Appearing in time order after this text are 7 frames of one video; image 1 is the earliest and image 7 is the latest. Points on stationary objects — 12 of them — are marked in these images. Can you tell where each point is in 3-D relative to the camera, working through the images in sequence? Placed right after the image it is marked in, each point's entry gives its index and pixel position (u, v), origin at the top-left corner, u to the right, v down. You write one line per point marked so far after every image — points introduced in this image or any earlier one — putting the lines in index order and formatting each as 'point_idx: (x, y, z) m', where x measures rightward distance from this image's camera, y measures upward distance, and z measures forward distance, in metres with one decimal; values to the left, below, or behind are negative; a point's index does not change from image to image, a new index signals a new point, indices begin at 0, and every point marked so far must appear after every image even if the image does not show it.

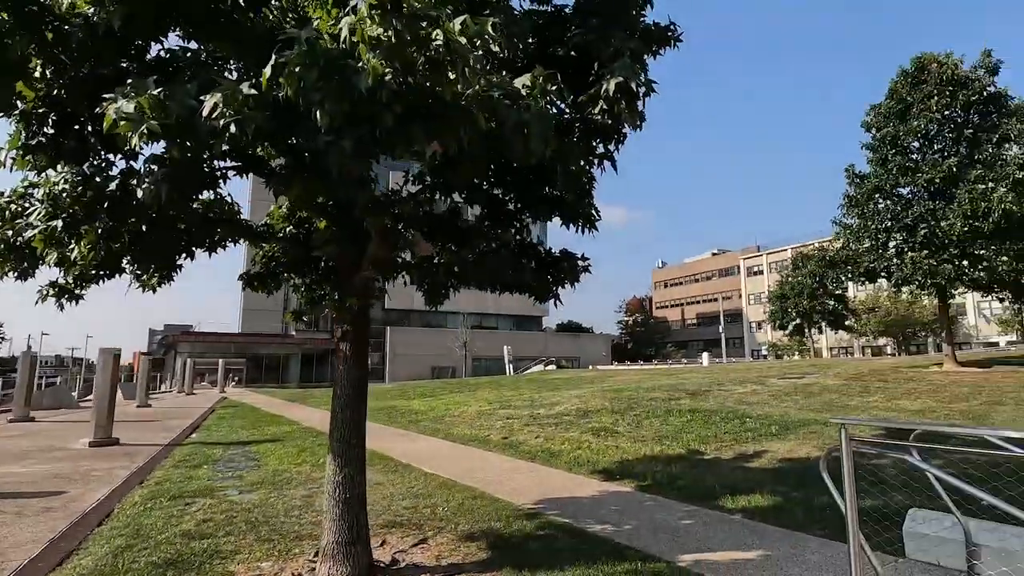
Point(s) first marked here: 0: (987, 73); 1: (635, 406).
0: (+11.9, +5.3, +14.3) m
1: (+2.5, -2.4, +11.7) m
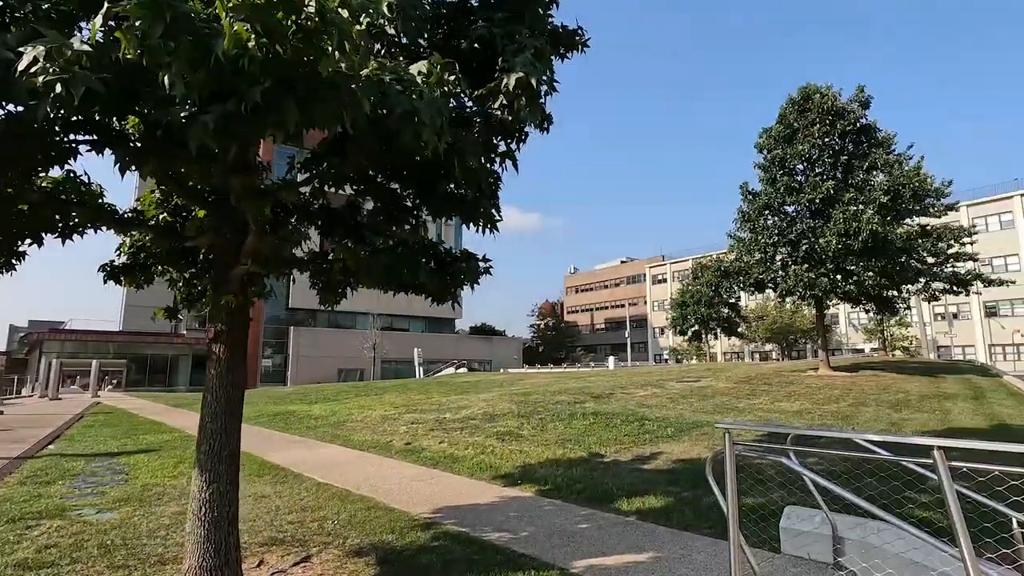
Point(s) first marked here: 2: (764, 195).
0: (+9.6, +5.0, +15.8) m
1: (+0.6, -2.5, +11.8) m
2: (+7.3, +2.7, +16.5) m
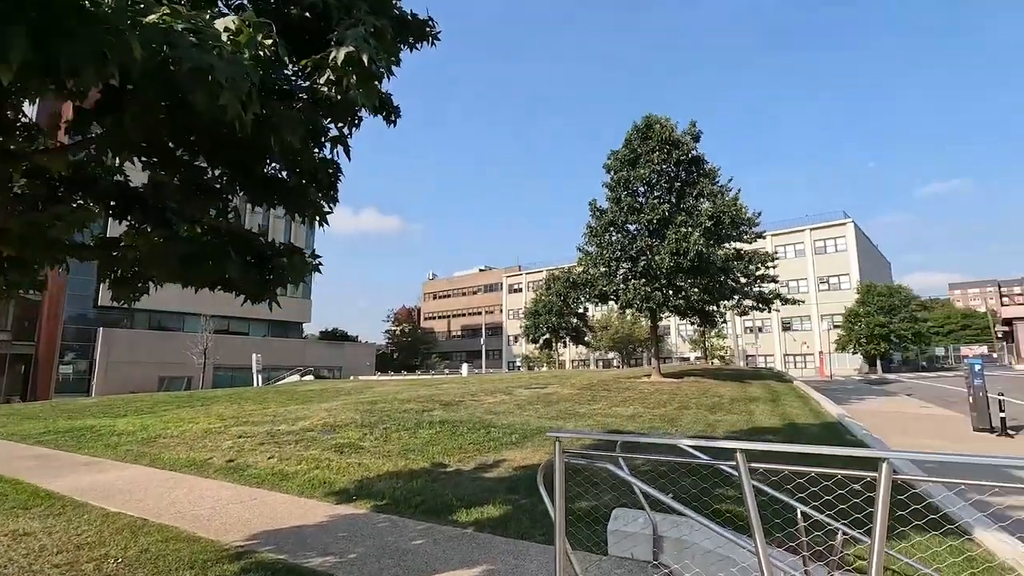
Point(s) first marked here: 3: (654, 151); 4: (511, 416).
0: (+5.5, +4.5, +17.6) m
1: (-2.5, -2.6, +11.3) m
2: (+3.0, +2.3, +17.6) m
3: (+4.3, +4.1, +17.3) m
4: (0.0, -2.5, +11.4) m
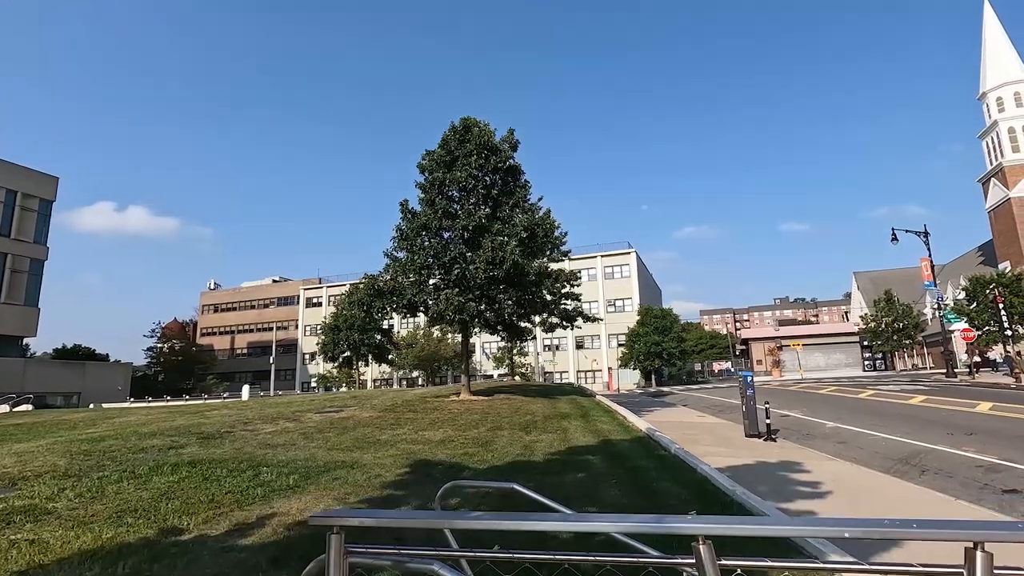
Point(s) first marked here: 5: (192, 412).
0: (-0.1, +4.2, +17.0) m
1: (-5.8, -2.5, +8.2) m
2: (-2.5, +2.0, +16.2) m
3: (-1.1, +3.7, +16.3) m
4: (-3.4, -2.6, +9.1) m
5: (-10.0, -3.8, +17.9) m
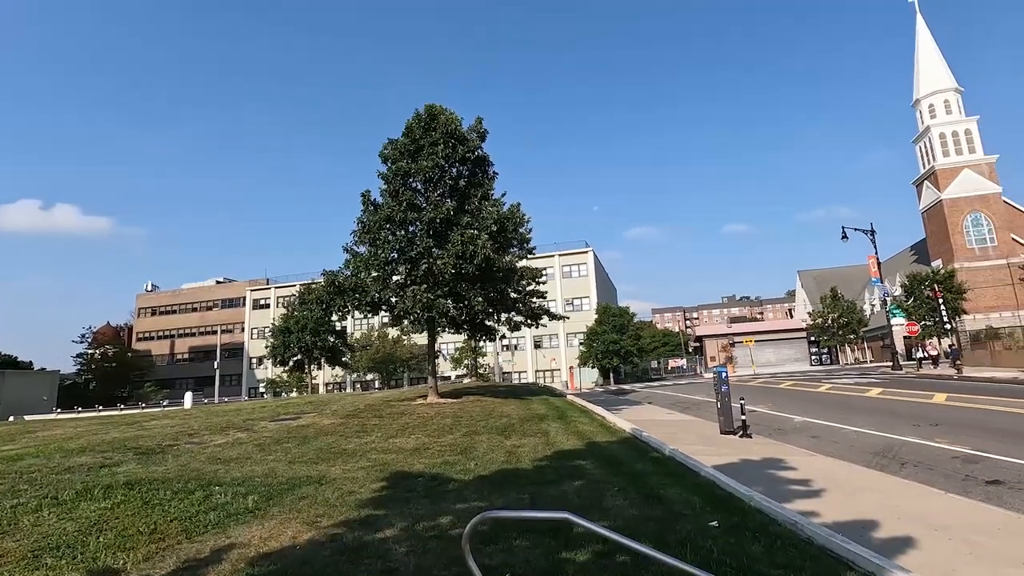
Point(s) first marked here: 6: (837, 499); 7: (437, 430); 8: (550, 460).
0: (-1.0, +4.3, +16.2) m
1: (-5.9, -2.4, +7.0) m
2: (-3.4, +2.1, +15.2) m
3: (-2.0, +3.8, +15.5) m
4: (-3.7, -2.5, +8.1) m
5: (-10.9, -3.8, +16.3) m
6: (+5.0, -3.2, +8.9) m
7: (-1.4, -2.6, +10.7) m
8: (+0.5, -2.5, +8.2) m
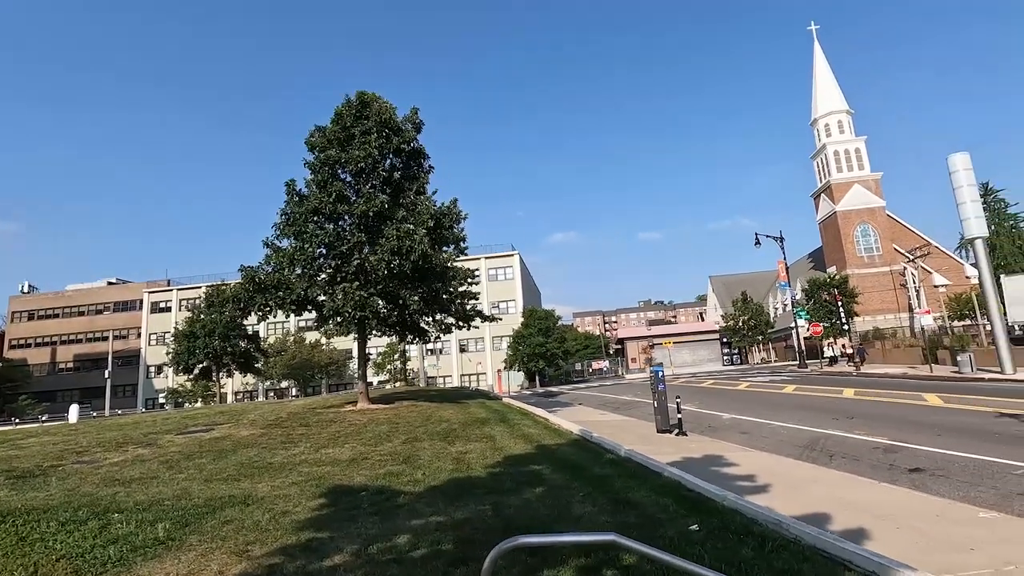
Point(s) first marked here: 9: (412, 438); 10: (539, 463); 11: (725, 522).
0: (-2.7, +4.3, +15.4) m
1: (-6.4, -2.3, +5.6) m
2: (-4.9, +2.2, +14.1) m
3: (-3.6, +3.9, +14.5) m
4: (-4.3, -2.4, +6.9) m
5: (-12.6, -3.7, +14.1) m
6: (+4.2, -3.2, +8.9) m
7: (-2.4, -2.6, +9.9) m
8: (-0.1, -2.4, +7.7) m
9: (-1.7, -2.6, +9.9) m
10: (+0.3, -2.4, +7.8) m
11: (+1.9, -2.1, +5.2) m
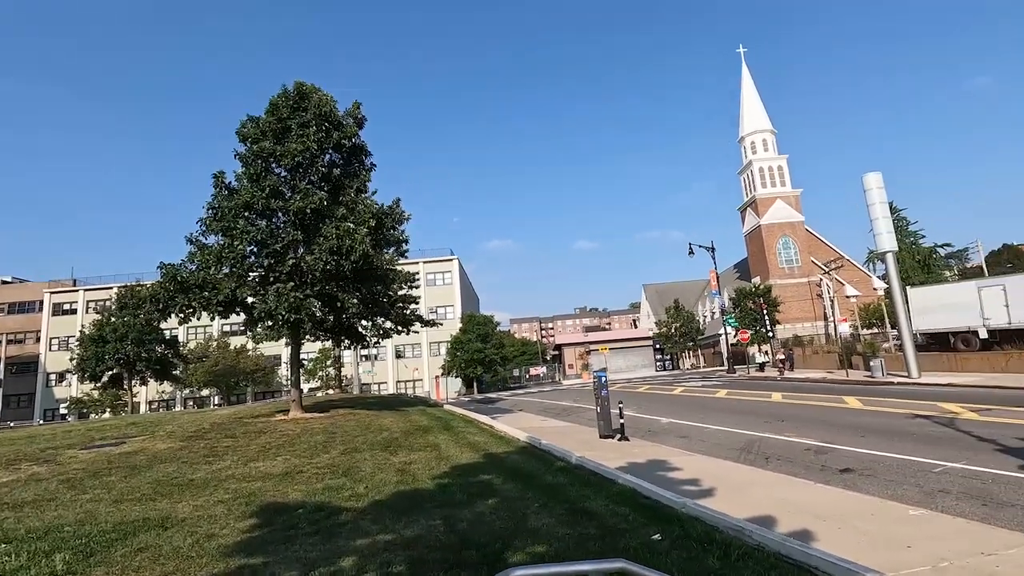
0: (-4.1, +4.2, +14.8) m
1: (-6.7, -2.2, +4.5) m
2: (-6.2, +2.2, +13.2) m
3: (-4.9, +3.8, +13.8) m
4: (-4.8, -2.3, +6.1) m
5: (-13.9, -3.6, +12.3) m
6: (+3.4, -3.2, +9.0) m
7: (-3.2, -2.6, +9.2) m
8: (-0.8, -2.4, +7.3) m
9: (-2.6, -2.6, +9.3) m
10: (-0.3, -2.4, +7.5) m
11: (+1.5, -2.1, +5.1) m
